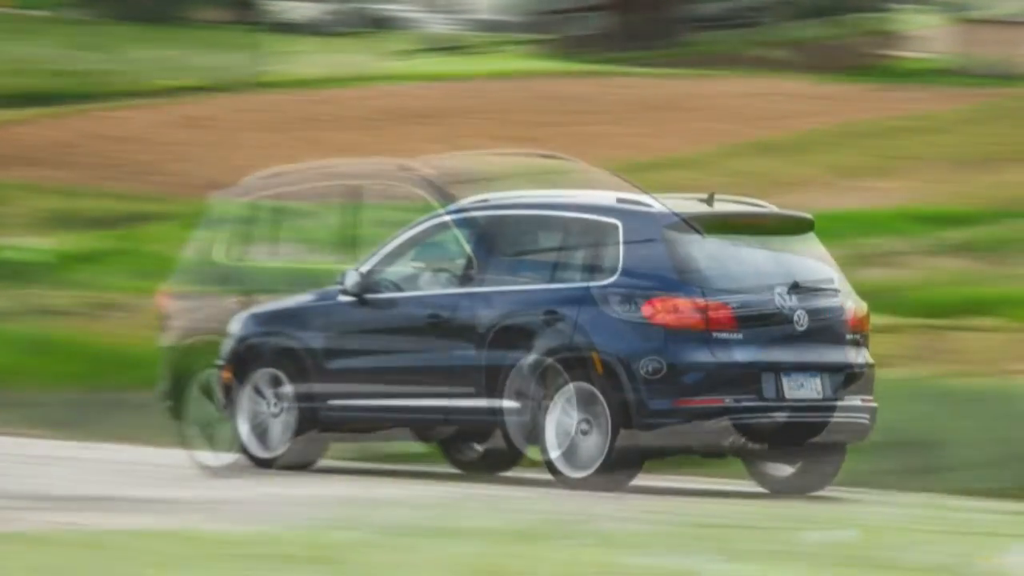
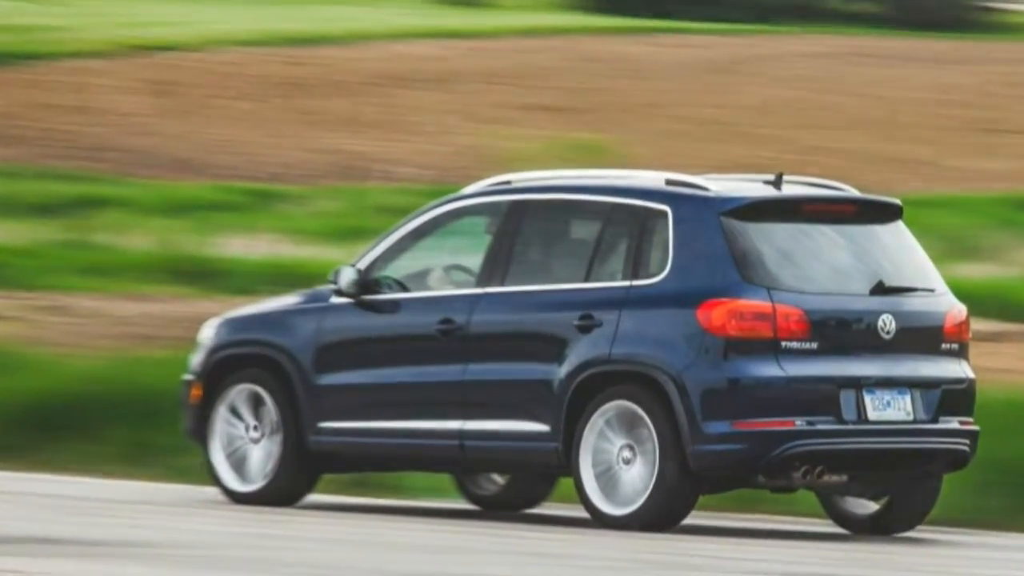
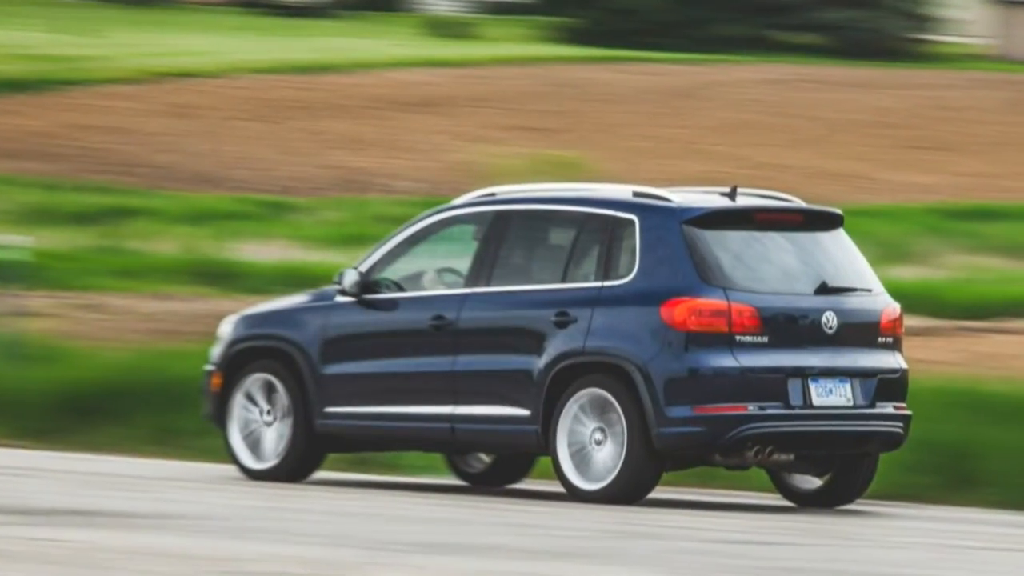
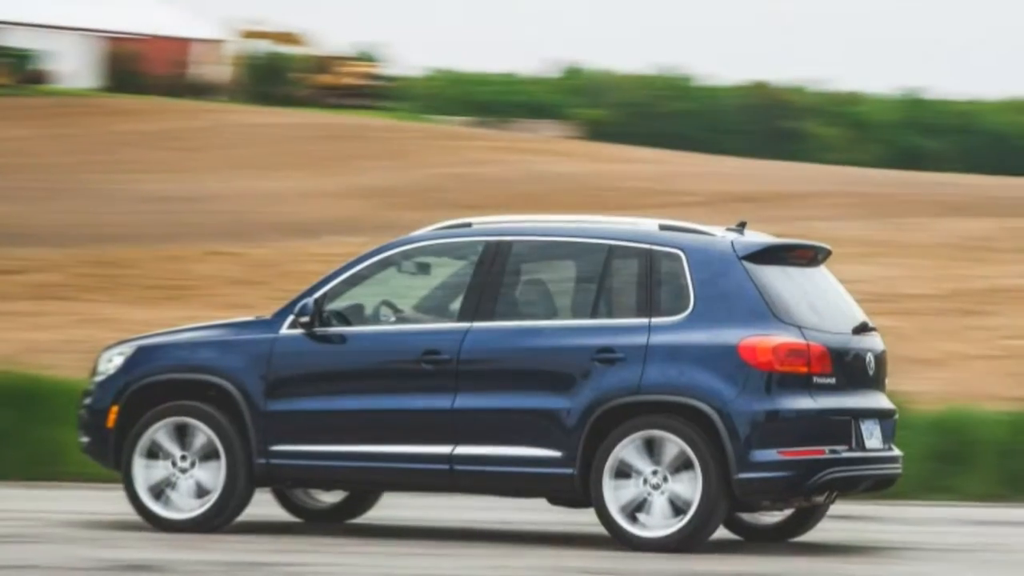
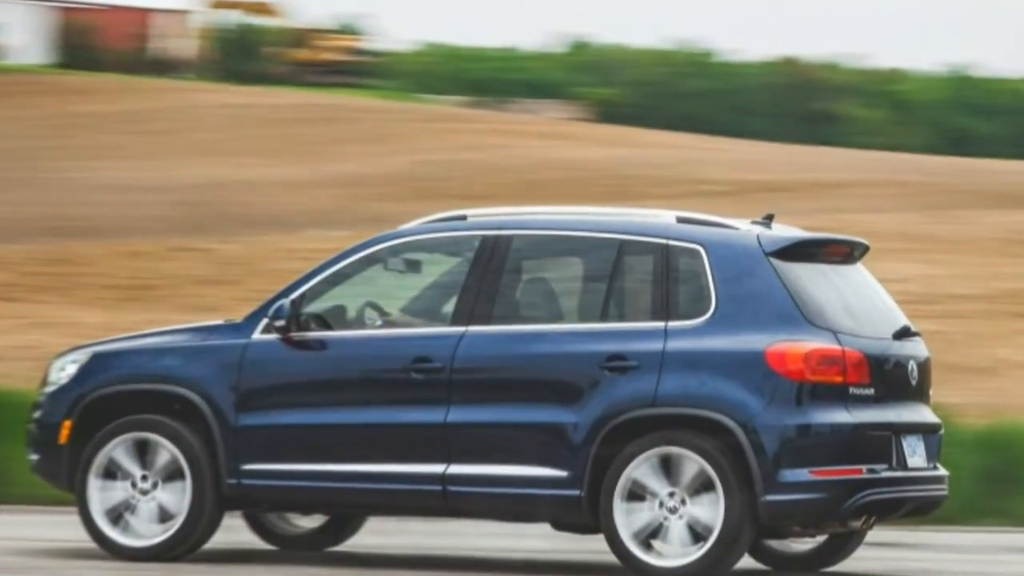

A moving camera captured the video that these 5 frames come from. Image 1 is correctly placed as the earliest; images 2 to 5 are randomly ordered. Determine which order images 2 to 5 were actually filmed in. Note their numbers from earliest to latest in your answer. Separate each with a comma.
3, 2, 4, 5
